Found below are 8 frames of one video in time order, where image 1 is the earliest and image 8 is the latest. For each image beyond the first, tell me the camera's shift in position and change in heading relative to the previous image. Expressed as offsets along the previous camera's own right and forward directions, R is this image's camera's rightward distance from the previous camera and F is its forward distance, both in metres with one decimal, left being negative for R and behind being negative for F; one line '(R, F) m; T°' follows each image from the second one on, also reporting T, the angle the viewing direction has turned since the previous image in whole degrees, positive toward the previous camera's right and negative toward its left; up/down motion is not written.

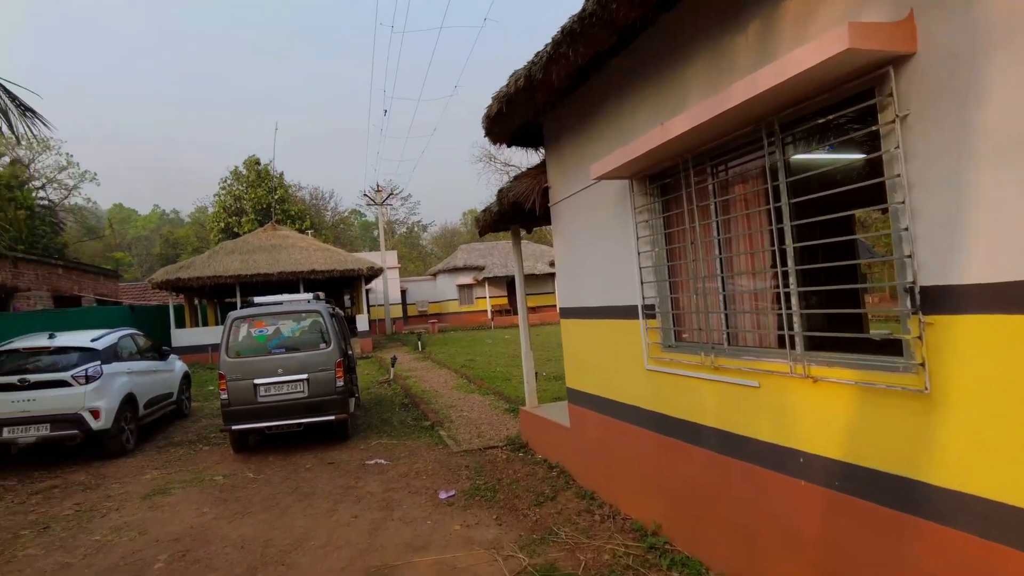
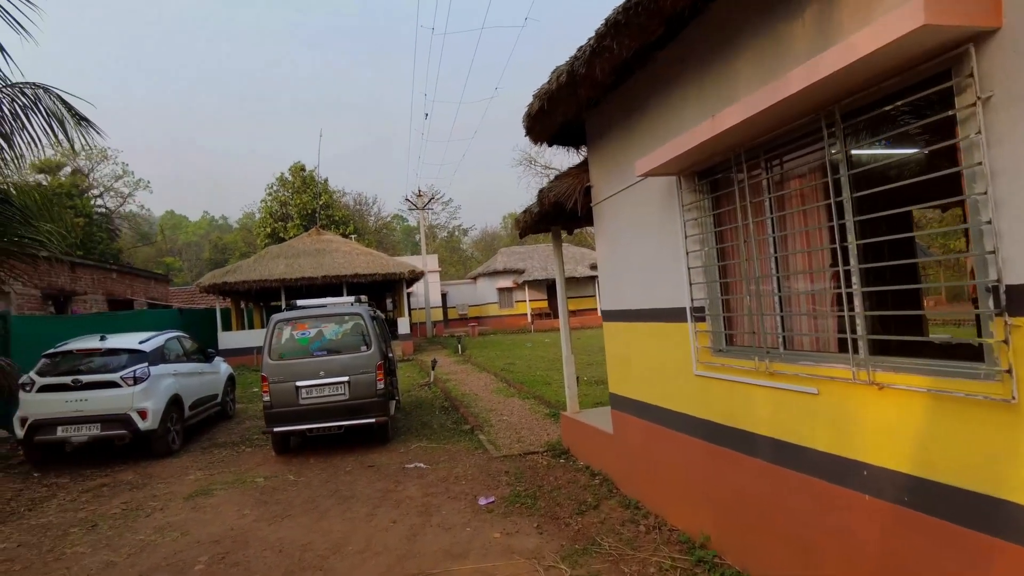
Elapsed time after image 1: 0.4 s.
(0.0, +0.1) m; -4°
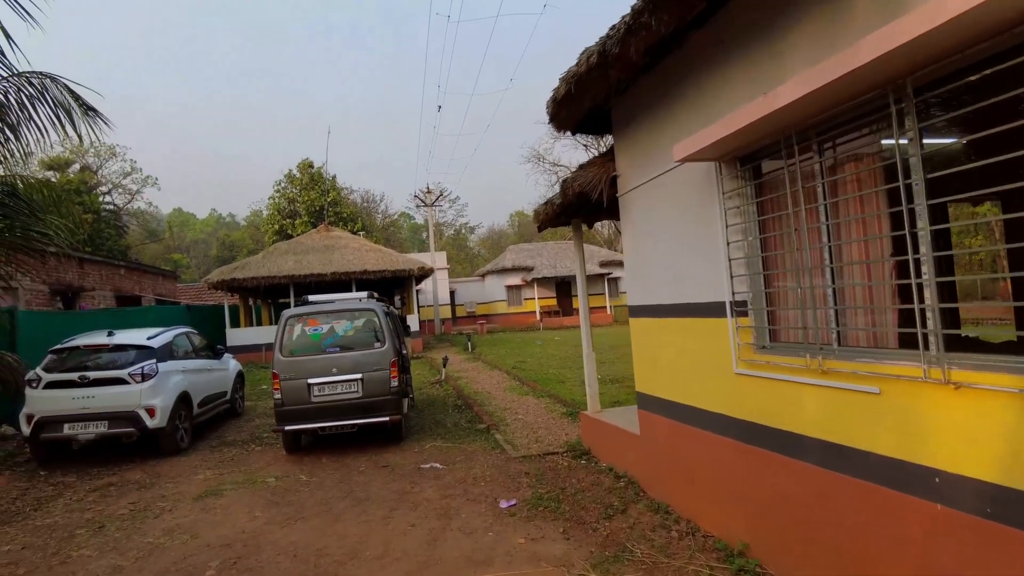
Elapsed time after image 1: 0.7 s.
(-0.1, +0.2) m; -1°
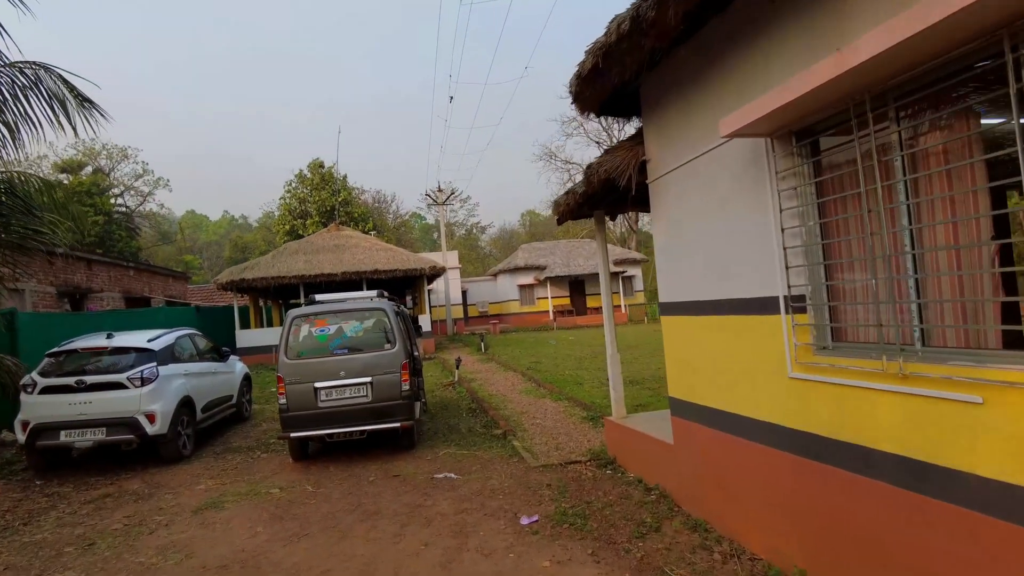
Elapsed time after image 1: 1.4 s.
(-0.1, +0.4) m; -1°
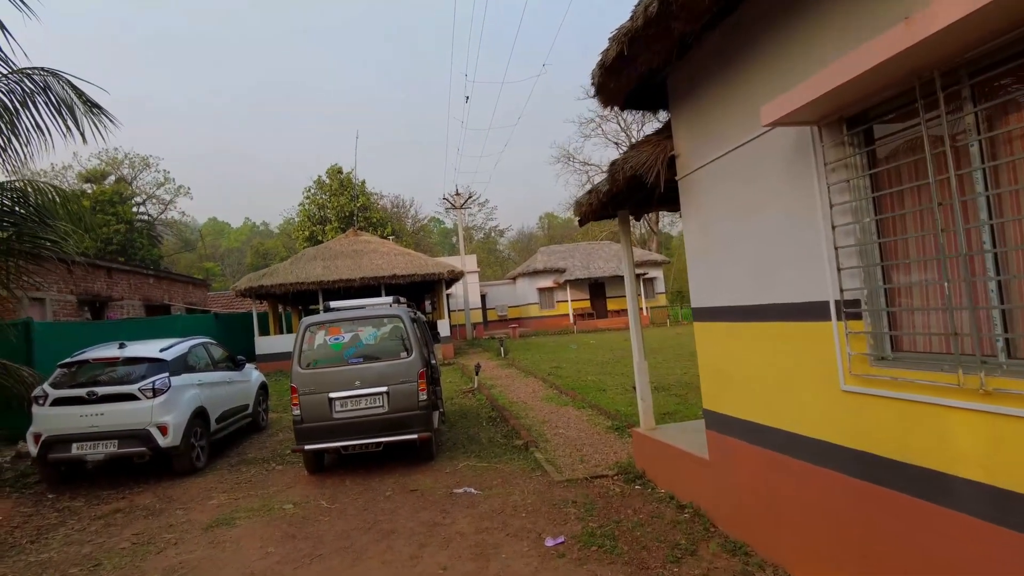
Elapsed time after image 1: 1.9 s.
(0.0, +0.3) m; -2°
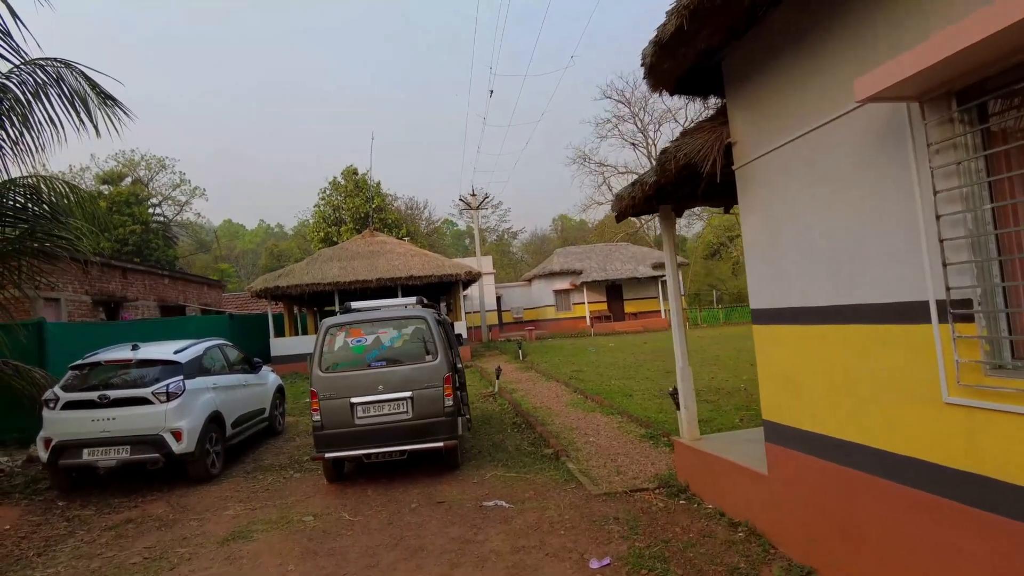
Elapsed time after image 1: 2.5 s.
(-0.2, +0.3) m; -1°
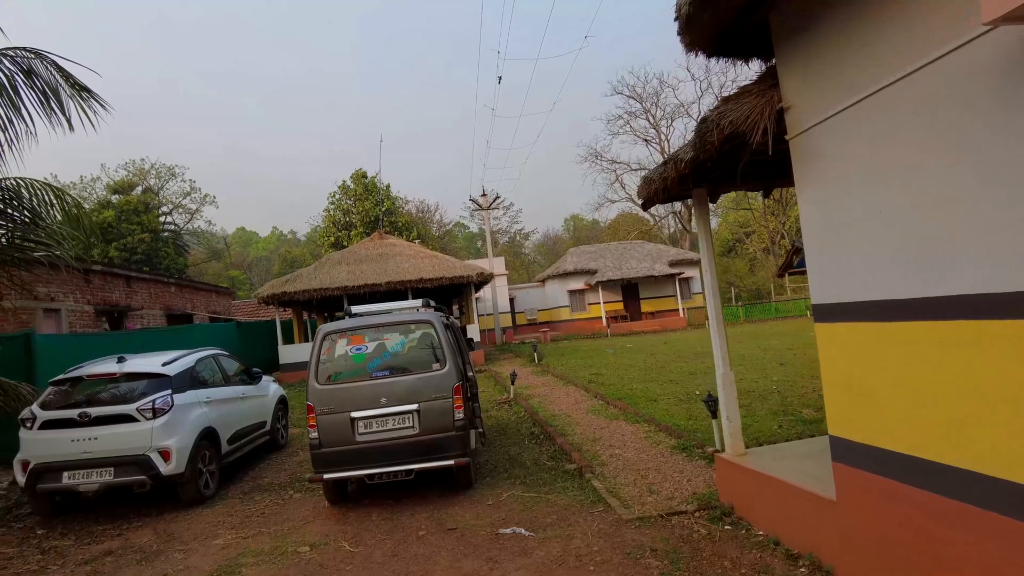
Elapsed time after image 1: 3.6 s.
(0.0, +0.6) m; -1°
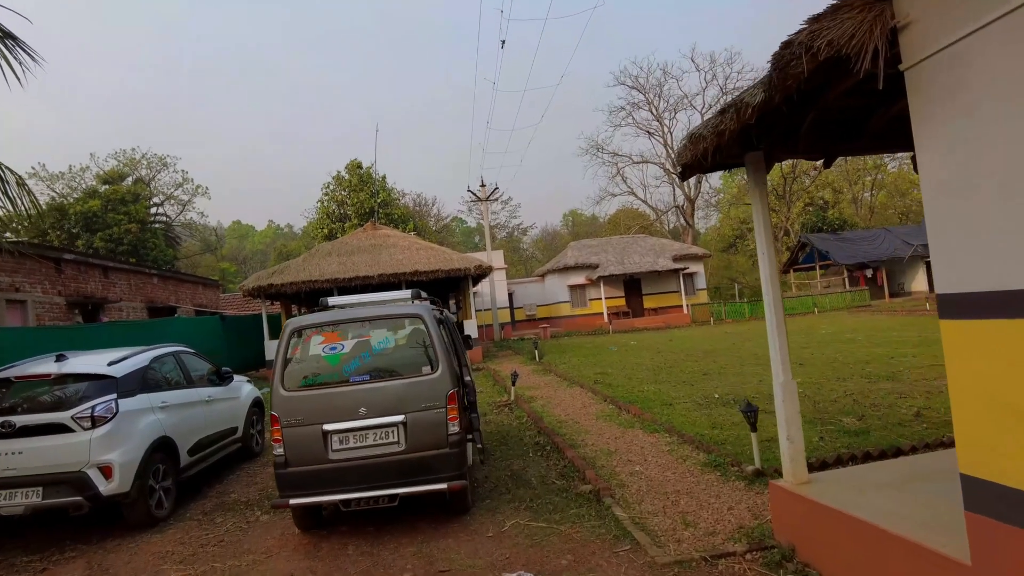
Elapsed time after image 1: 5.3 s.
(-0.1, +0.9) m; 0°
